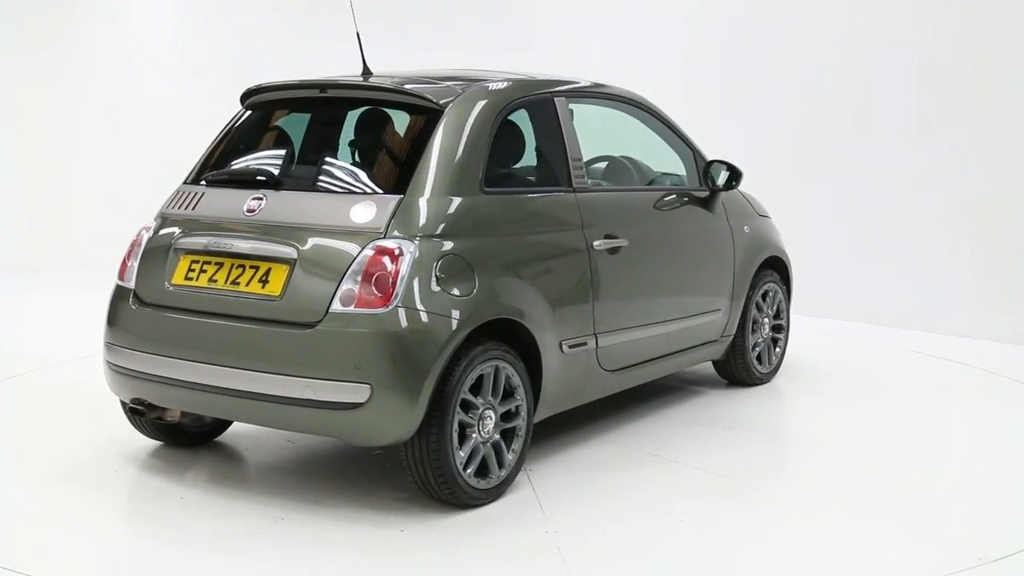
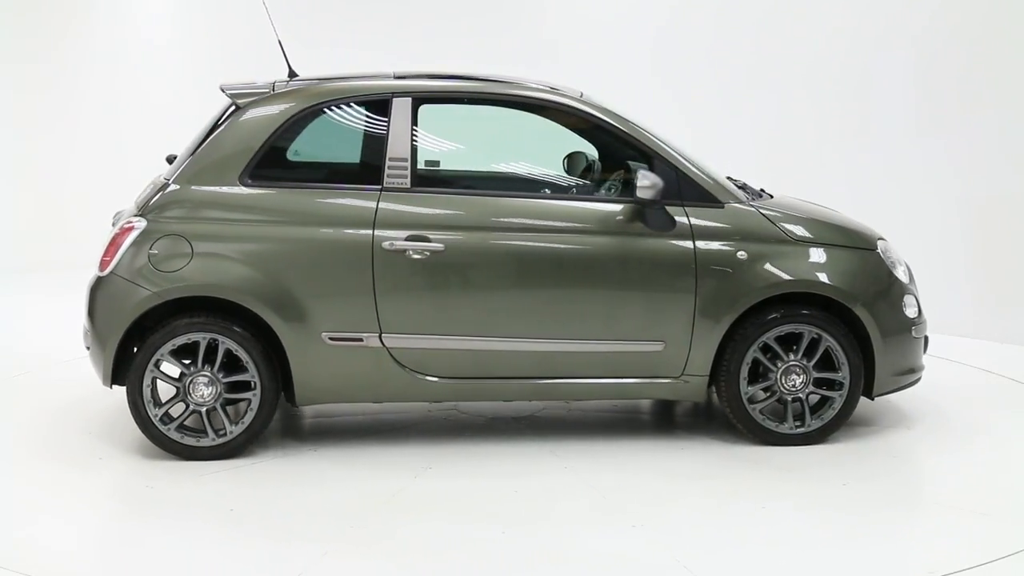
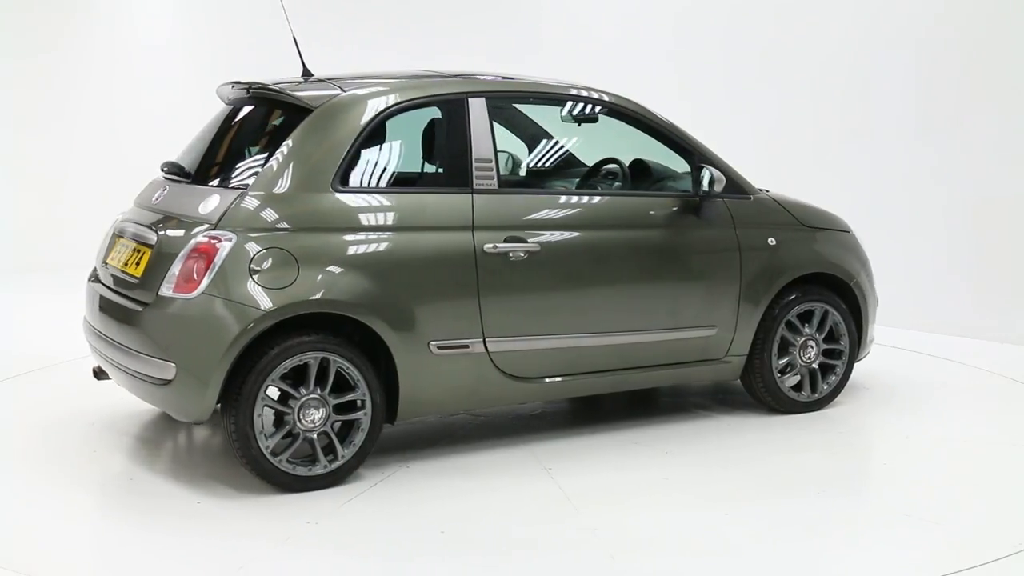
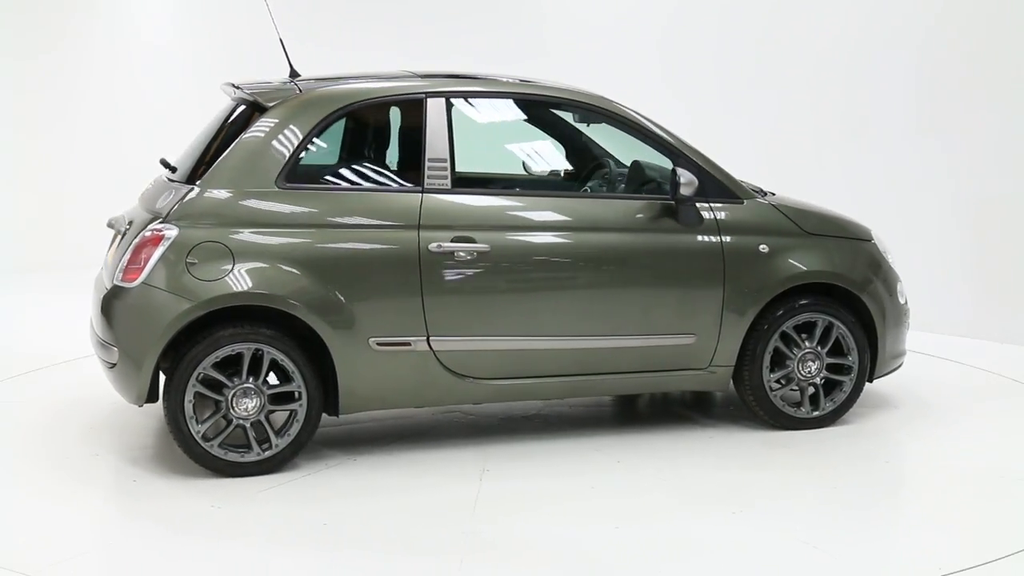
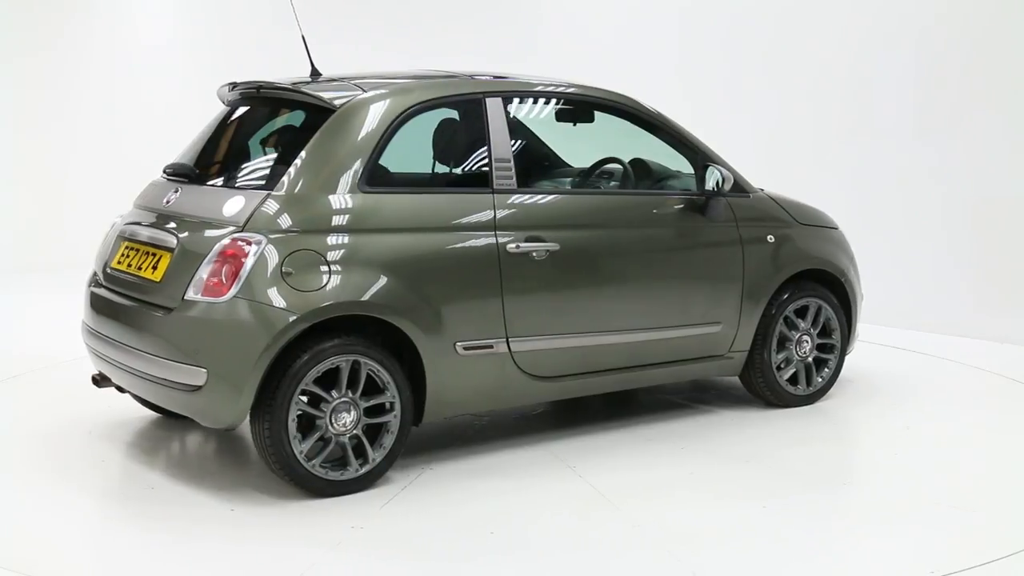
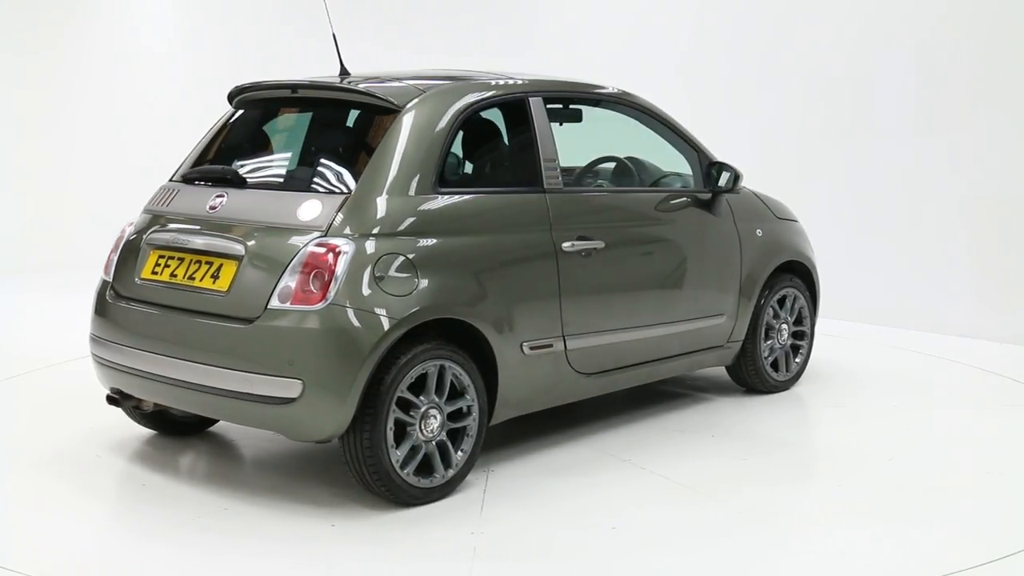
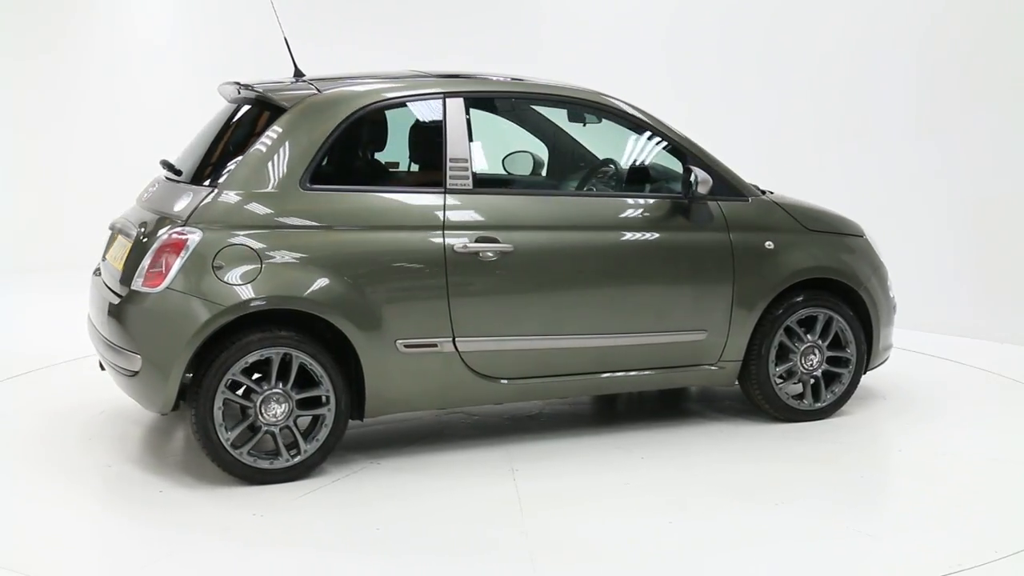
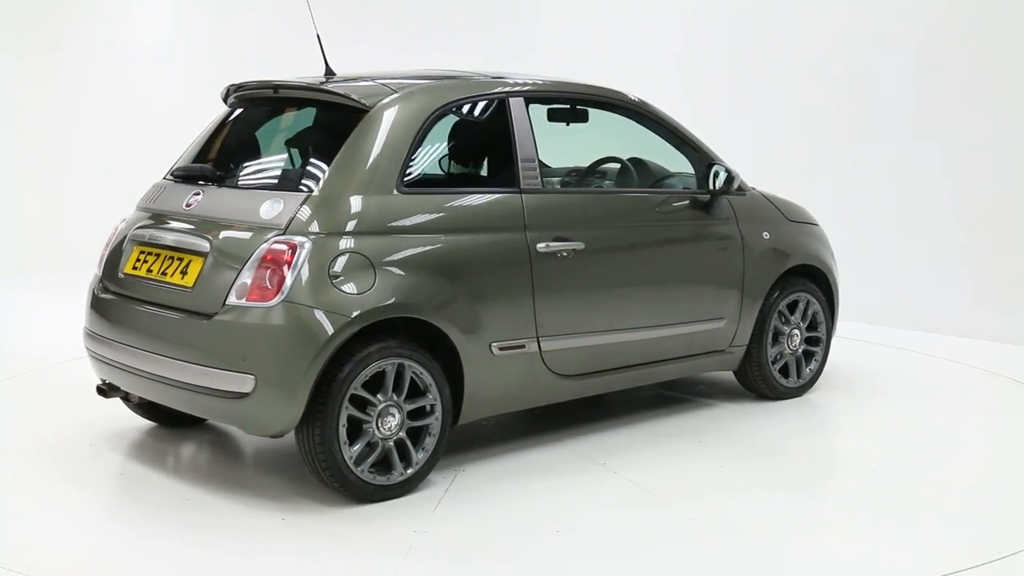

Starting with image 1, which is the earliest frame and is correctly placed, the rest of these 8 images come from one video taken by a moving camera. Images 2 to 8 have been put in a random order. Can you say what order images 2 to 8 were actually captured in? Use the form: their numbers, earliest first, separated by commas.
6, 8, 5, 3, 7, 4, 2
